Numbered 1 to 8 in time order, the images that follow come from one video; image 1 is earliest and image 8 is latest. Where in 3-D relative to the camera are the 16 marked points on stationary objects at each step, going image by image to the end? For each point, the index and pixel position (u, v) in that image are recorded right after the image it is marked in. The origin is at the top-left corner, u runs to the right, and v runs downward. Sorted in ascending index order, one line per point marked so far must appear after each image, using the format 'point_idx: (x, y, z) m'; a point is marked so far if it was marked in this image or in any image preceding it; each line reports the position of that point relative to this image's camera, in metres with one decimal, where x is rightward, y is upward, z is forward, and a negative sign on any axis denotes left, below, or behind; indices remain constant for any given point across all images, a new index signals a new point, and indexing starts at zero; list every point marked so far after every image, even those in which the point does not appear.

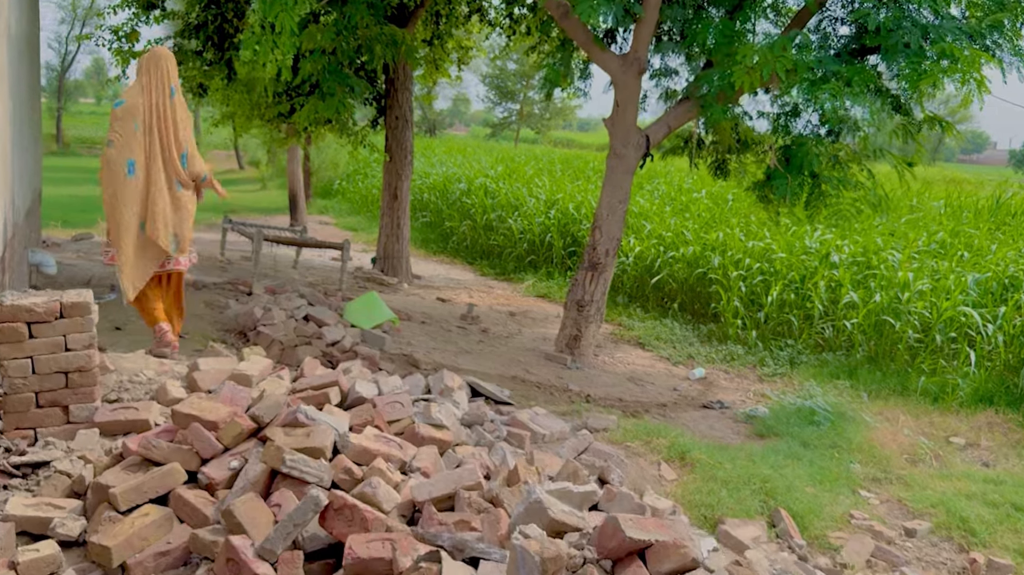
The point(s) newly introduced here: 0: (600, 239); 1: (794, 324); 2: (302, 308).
0: (+0.7, +0.4, +6.5) m
1: (+2.6, -0.3, +7.8) m
2: (-1.3, -0.1, +5.2) m
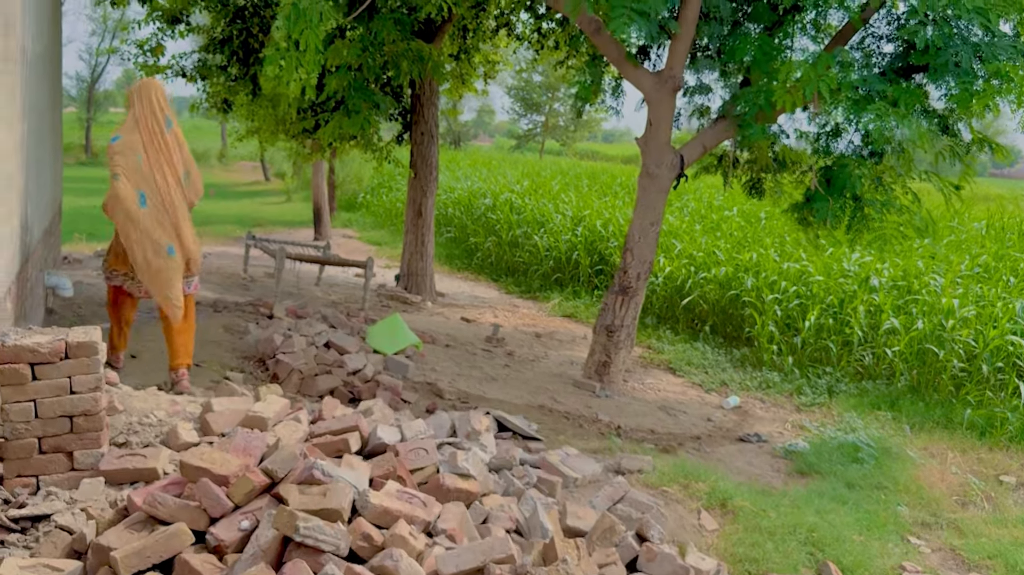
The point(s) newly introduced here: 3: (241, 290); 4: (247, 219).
0: (+0.9, +0.2, +6.2) m
1: (+2.9, -0.6, +7.5) m
2: (-1.1, -0.3, +5.0) m
3: (-2.6, 0.0, +8.0) m
4: (-5.5, +1.4, +17.2) m
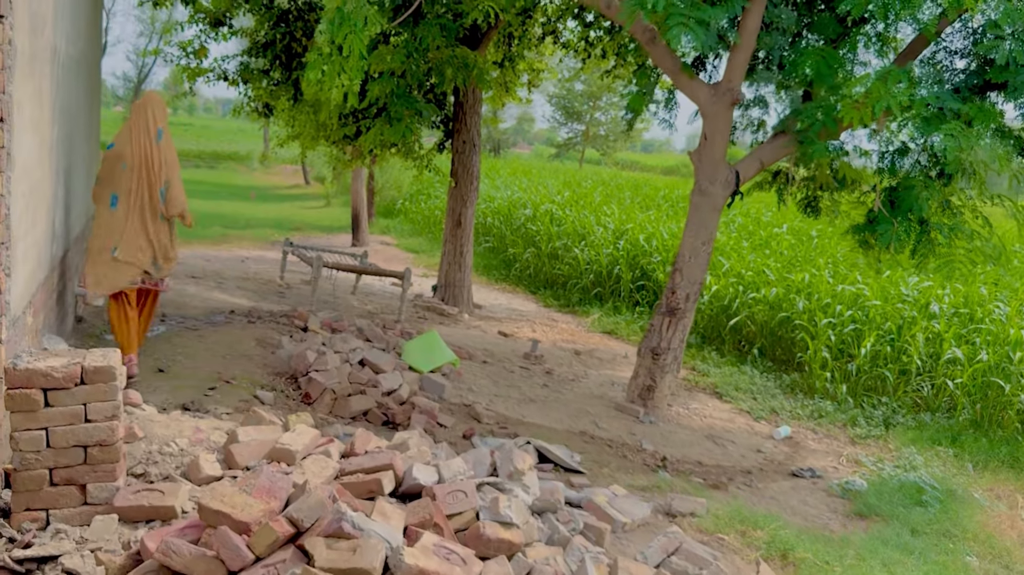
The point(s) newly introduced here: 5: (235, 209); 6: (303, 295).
0: (+1.2, 0.0, +5.9) m
1: (+3.2, -0.8, +7.1) m
2: (-0.9, -0.4, +4.8) m
3: (-2.2, -0.1, +7.9) m
4: (-4.7, +1.3, +17.2) m
5: (-6.0, +1.7, +18.0) m
6: (-2.1, -0.1, +8.4) m
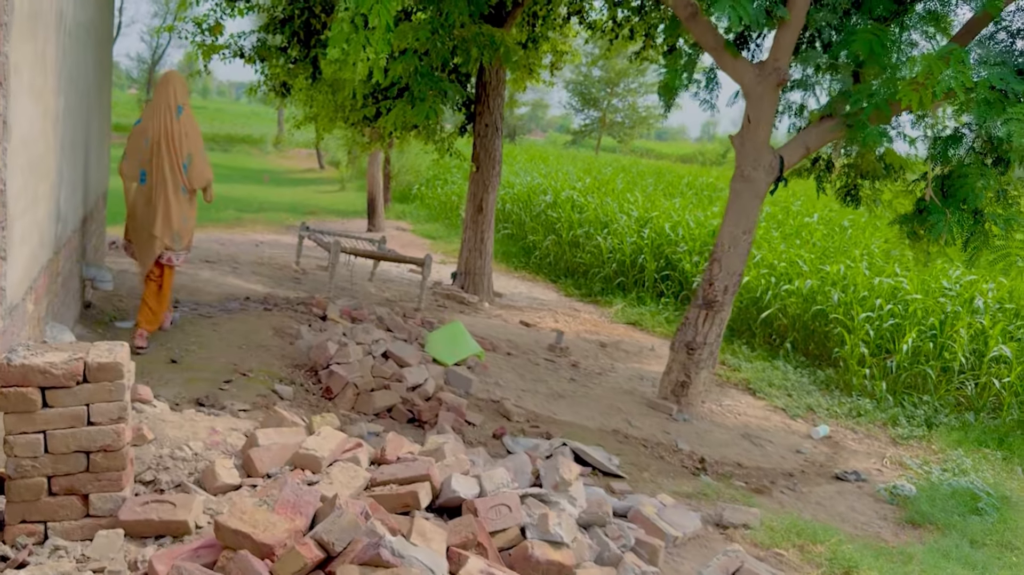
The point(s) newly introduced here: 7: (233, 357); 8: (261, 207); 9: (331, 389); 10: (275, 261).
0: (+1.4, +0.1, +5.6) m
1: (+3.4, -0.7, +6.8) m
2: (-0.7, -0.3, +4.6) m
3: (-2.0, 0.0, +7.6) m
4: (-4.3, +1.6, +16.9) m
5: (-5.6, +2.0, +17.8) m
6: (-1.9, +0.1, +8.1) m
7: (-1.4, -0.4, +4.2) m
8: (-4.9, +1.6, +16.2) m
9: (-0.9, -0.5, +4.0) m
10: (-2.5, +0.3, +8.9) m
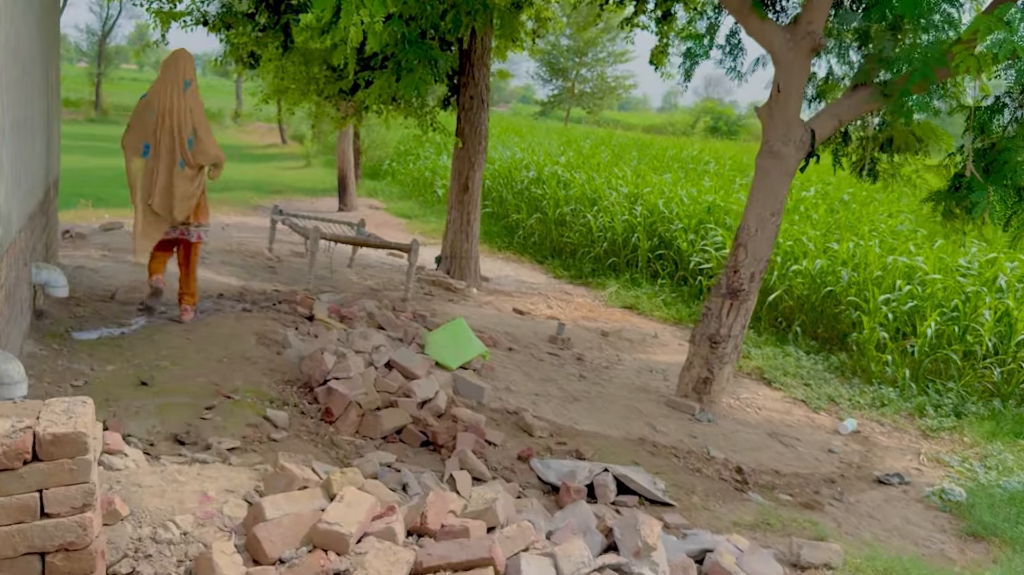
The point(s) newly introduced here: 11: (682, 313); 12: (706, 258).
0: (+1.4, +0.2, +5.1) m
1: (+3.4, -0.6, +6.4) m
2: (-0.6, -0.3, +4.0) m
3: (-2.0, +0.1, +7.0) m
4: (-4.8, +2.0, +16.1) m
5: (-6.1, +2.4, +16.9) m
6: (-1.9, +0.2, +7.5) m
7: (-1.3, -0.4, +3.6) m
8: (-5.3, +1.9, +15.4) m
9: (-0.7, -0.5, +3.5) m
10: (-2.6, +0.4, +8.2) m
11: (+1.7, -0.3, +8.5) m
12: (+2.1, +0.3, +8.9) m
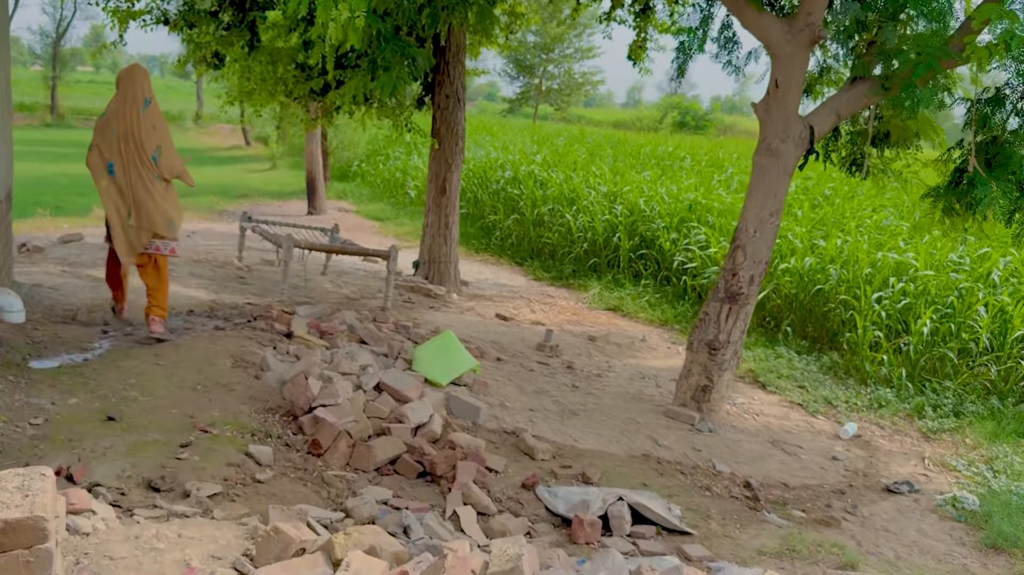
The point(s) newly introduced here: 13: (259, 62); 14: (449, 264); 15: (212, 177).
0: (+1.4, +0.2, +4.9) m
1: (+3.3, -0.6, +6.3) m
2: (-0.6, -0.4, +3.7) m
3: (-2.2, 0.0, +6.7) m
4: (-5.3, +1.8, +15.7) m
5: (-6.7, +2.2, +16.4) m
6: (-2.1, +0.1, +7.2) m
7: (-1.3, -0.5, +3.3) m
8: (-5.8, +1.7, +14.9) m
9: (-0.7, -0.6, +3.2) m
10: (-2.8, +0.3, +7.9) m
11: (+1.5, -0.3, +8.3) m
12: (+1.9, +0.3, +8.7) m
13: (-2.2, +1.9, +7.1) m
14: (-0.6, +0.2, +8.5) m
15: (-6.0, +2.2, +16.7) m
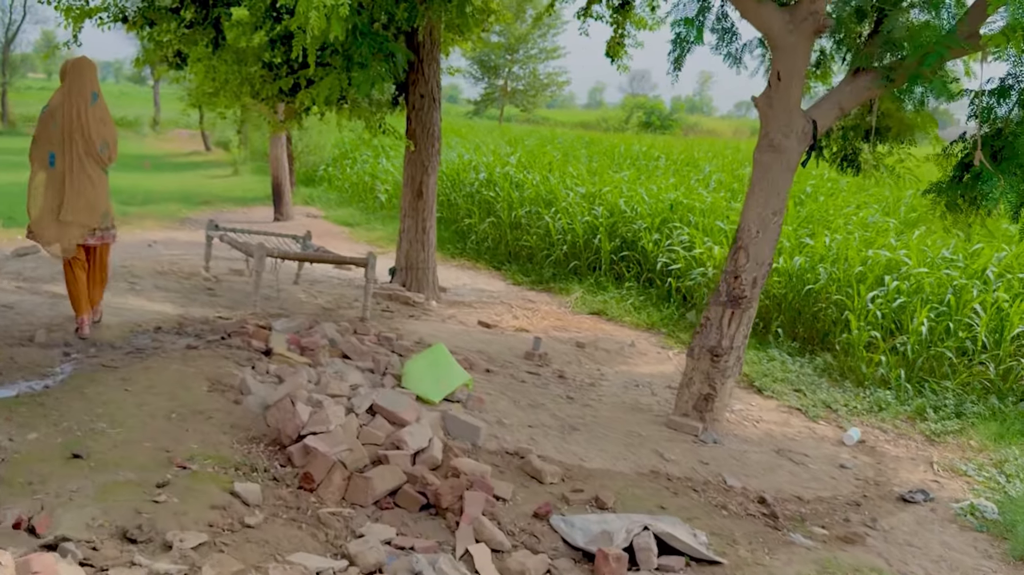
0: (+1.3, +0.1, +4.7) m
1: (+3.2, -0.5, +6.2) m
2: (-0.6, -0.4, +3.4) m
3: (-2.3, -0.1, +6.3) m
4: (-5.8, +1.7, +15.2) m
5: (-7.2, +2.0, +15.8) m
6: (-2.2, 0.0, +6.8) m
7: (-1.2, -0.5, +3.0) m
8: (-6.3, +1.5, +14.4) m
9: (-0.7, -0.6, +2.9) m
10: (-3.0, +0.2, +7.5) m
11: (+1.4, -0.3, +8.1) m
12: (+1.6, +0.3, +8.5) m
13: (-2.3, +1.8, +6.7) m
14: (-0.8, +0.2, +8.2) m
15: (-6.6, +2.0, +16.2) m
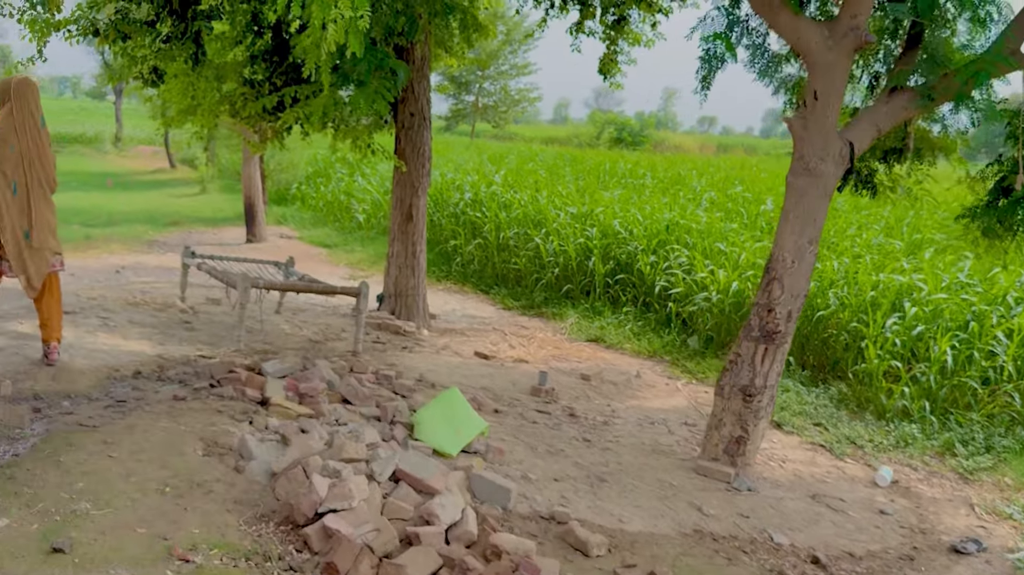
0: (+1.4, 0.0, +4.4) m
1: (+3.3, -0.7, +5.9) m
2: (-0.5, -0.6, +3.0) m
3: (-2.3, -0.3, +5.8) m
4: (-6.1, +1.2, +14.6) m
5: (-7.6, +1.6, +15.2) m
6: (-2.2, -0.3, +6.3) m
7: (-1.1, -0.7, +2.5) m
8: (-6.6, +1.1, +13.7) m
9: (-0.5, -0.8, +2.5) m
10: (-3.0, -0.1, +7.0) m
11: (+1.3, -0.5, +7.7) m
12: (+1.6, +0.1, +8.2) m
13: (-2.3, +1.6, +6.3) m
14: (-0.9, -0.1, +7.7) m
15: (-7.0, +1.6, +15.6) m
